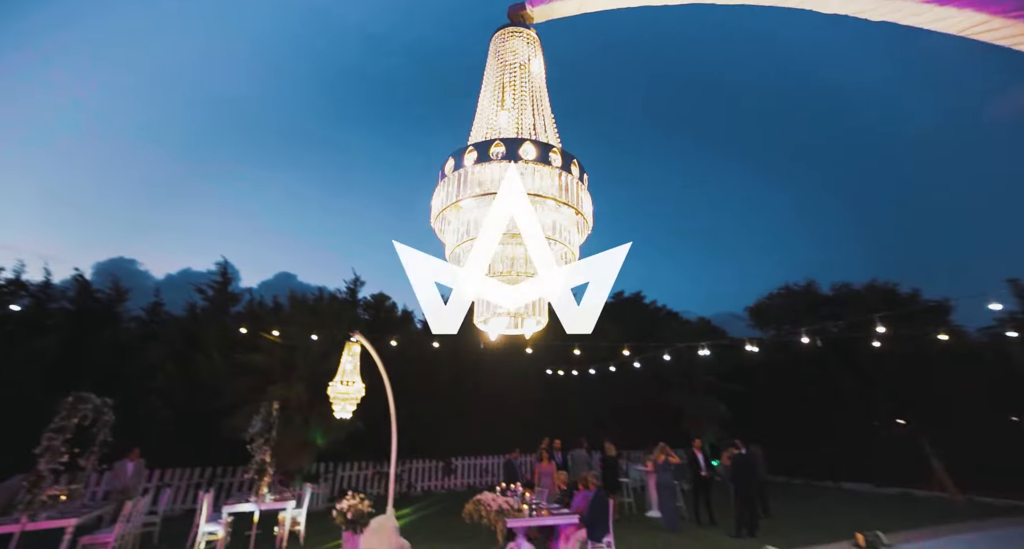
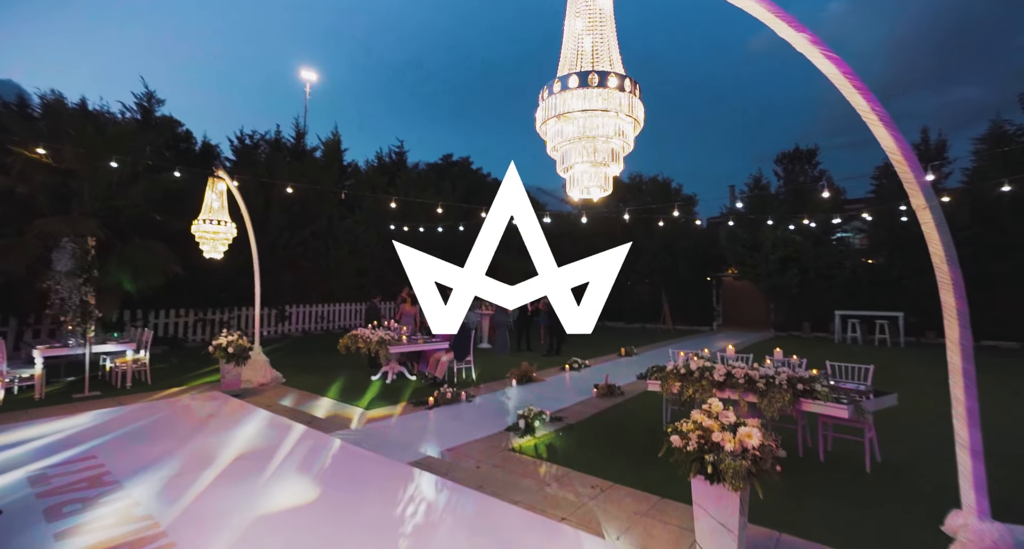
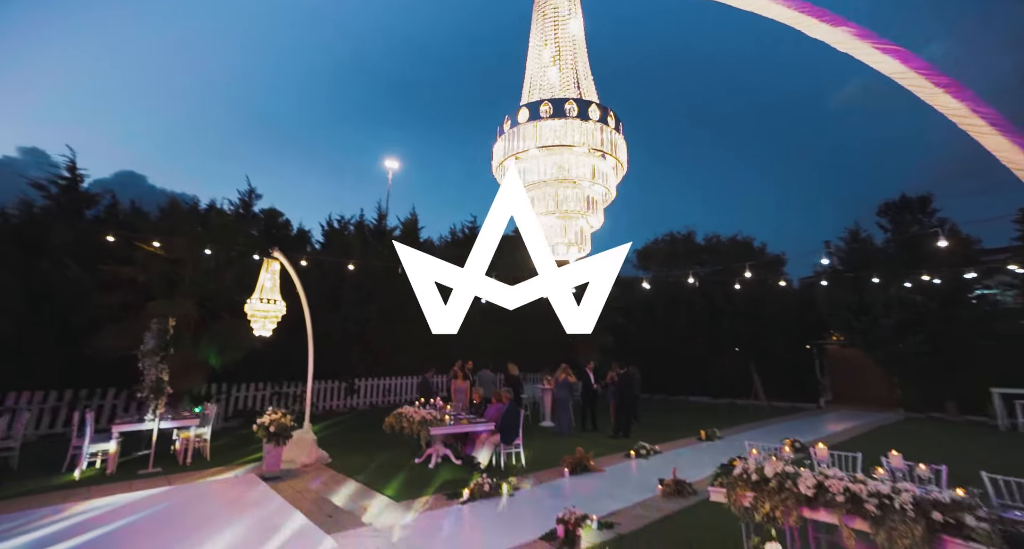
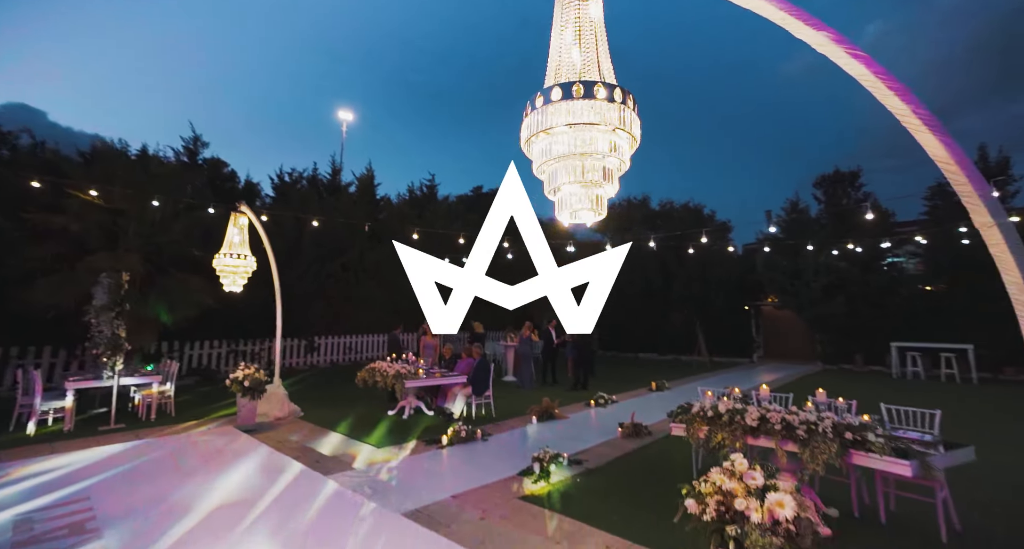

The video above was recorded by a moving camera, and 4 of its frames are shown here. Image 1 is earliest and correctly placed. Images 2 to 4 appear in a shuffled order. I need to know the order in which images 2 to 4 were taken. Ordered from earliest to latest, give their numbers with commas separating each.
3, 4, 2
